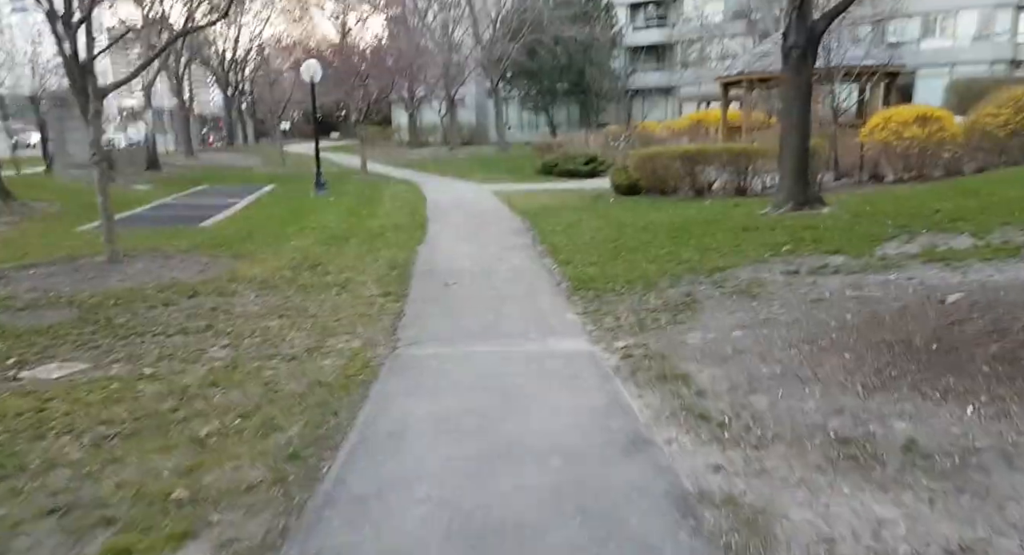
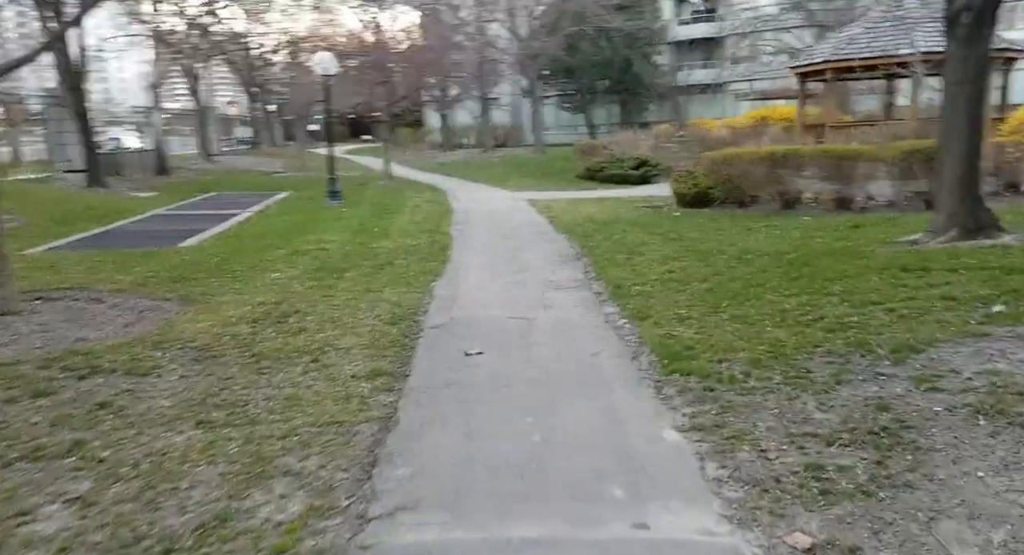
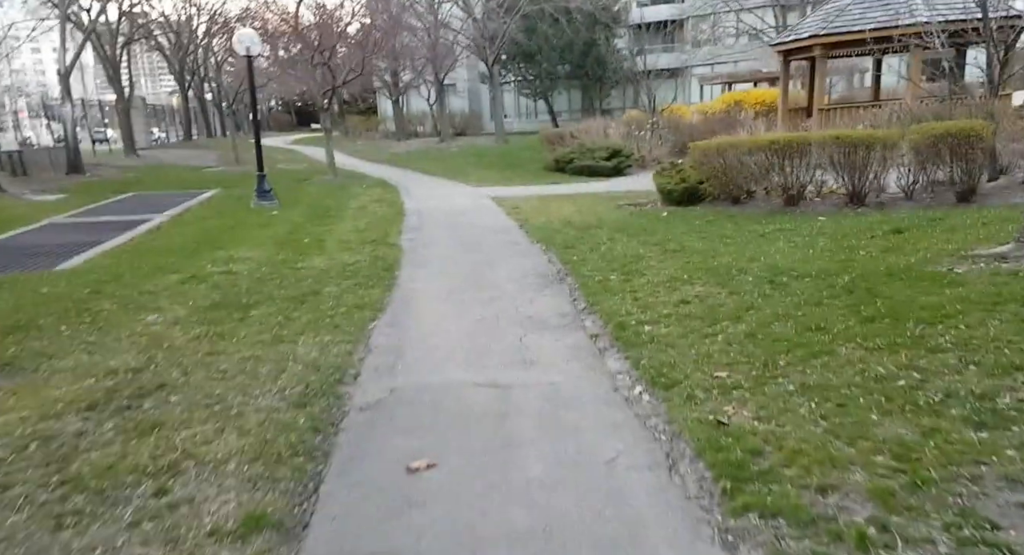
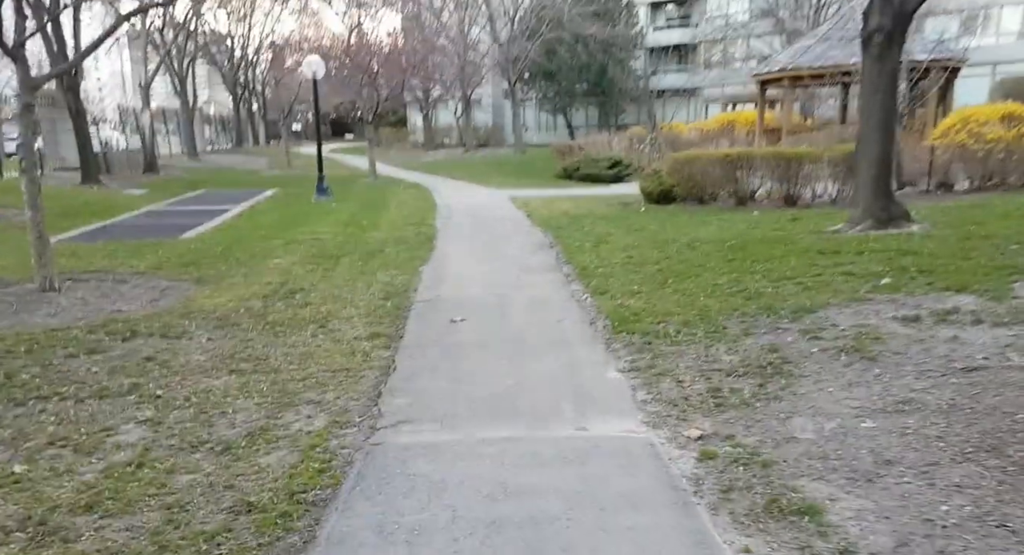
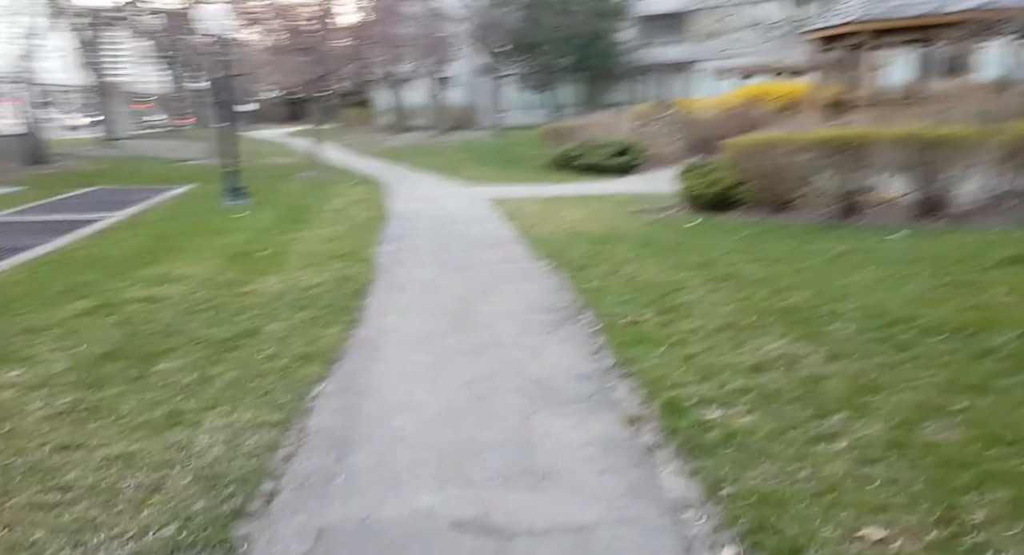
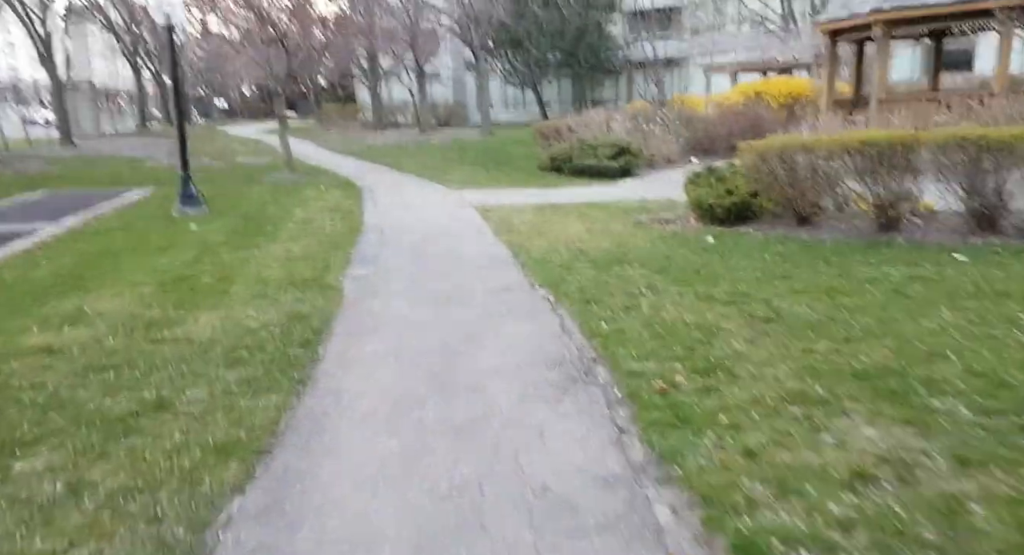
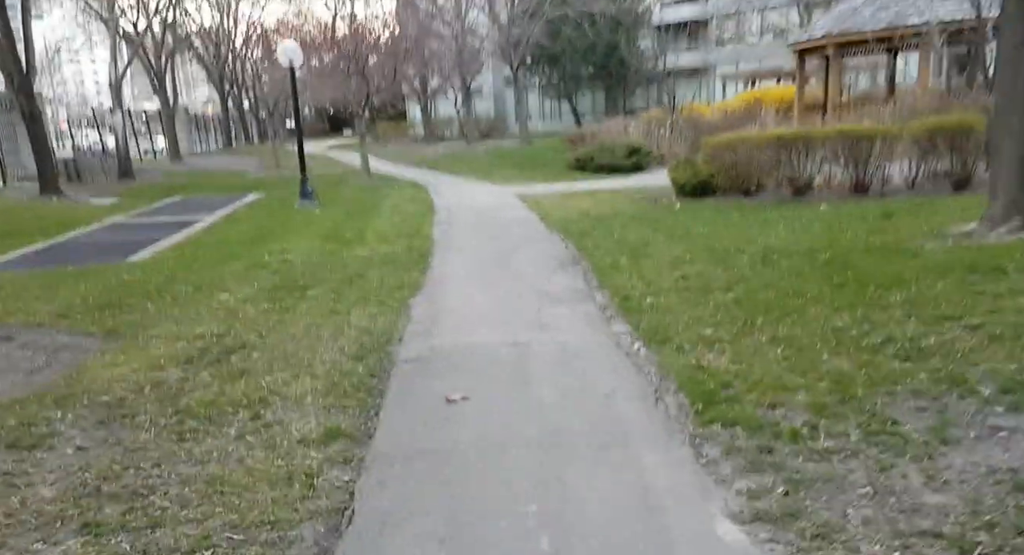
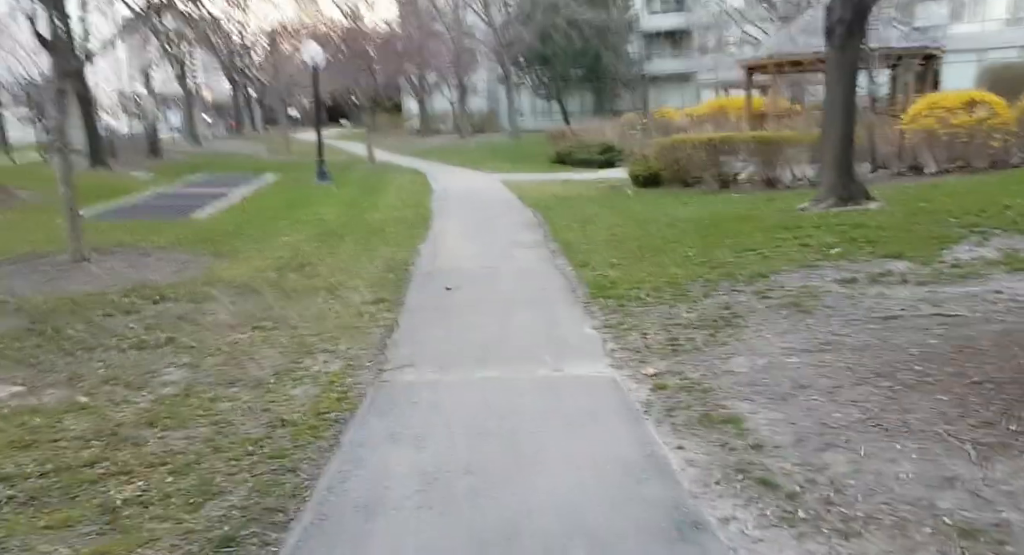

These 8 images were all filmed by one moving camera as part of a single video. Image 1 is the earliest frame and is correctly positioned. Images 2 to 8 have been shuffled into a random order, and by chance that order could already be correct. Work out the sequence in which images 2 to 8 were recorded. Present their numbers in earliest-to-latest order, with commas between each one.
8, 4, 2, 7, 3, 5, 6
